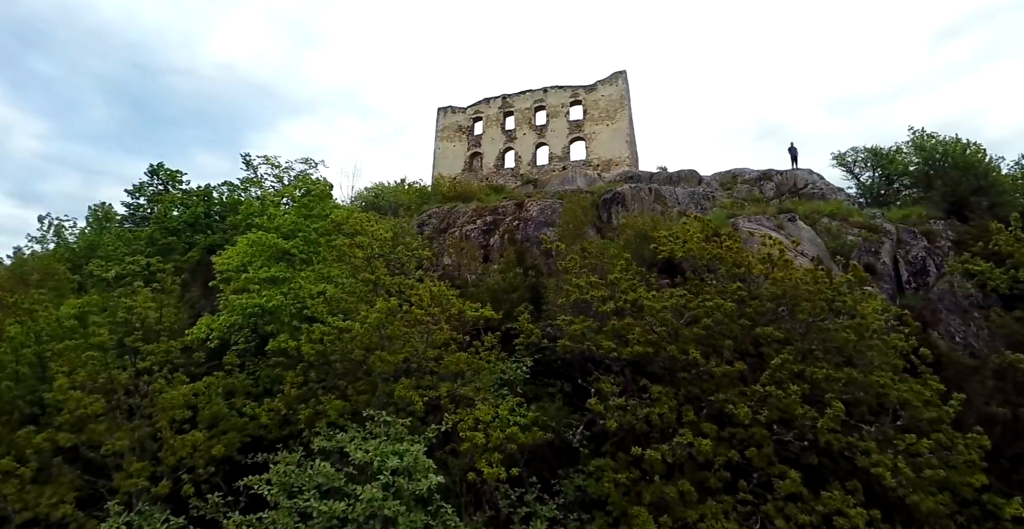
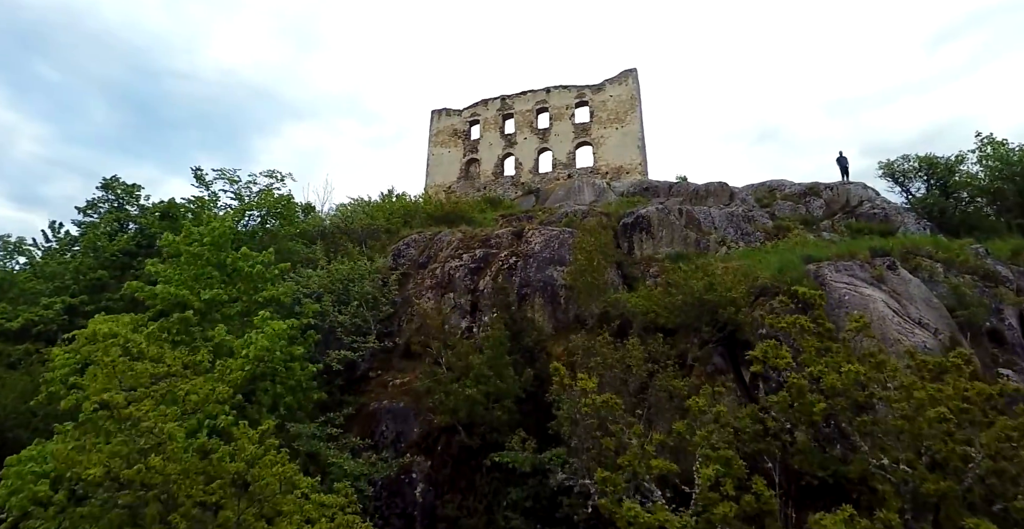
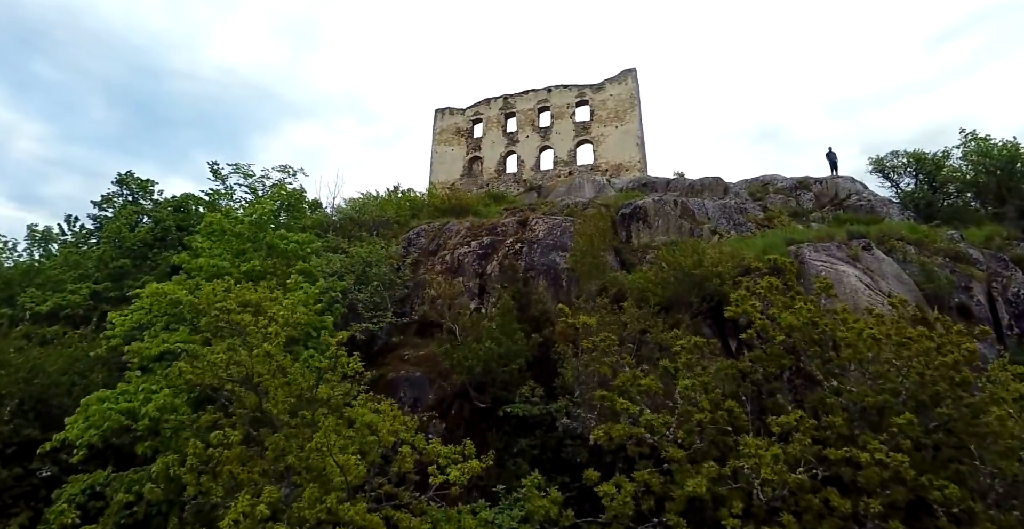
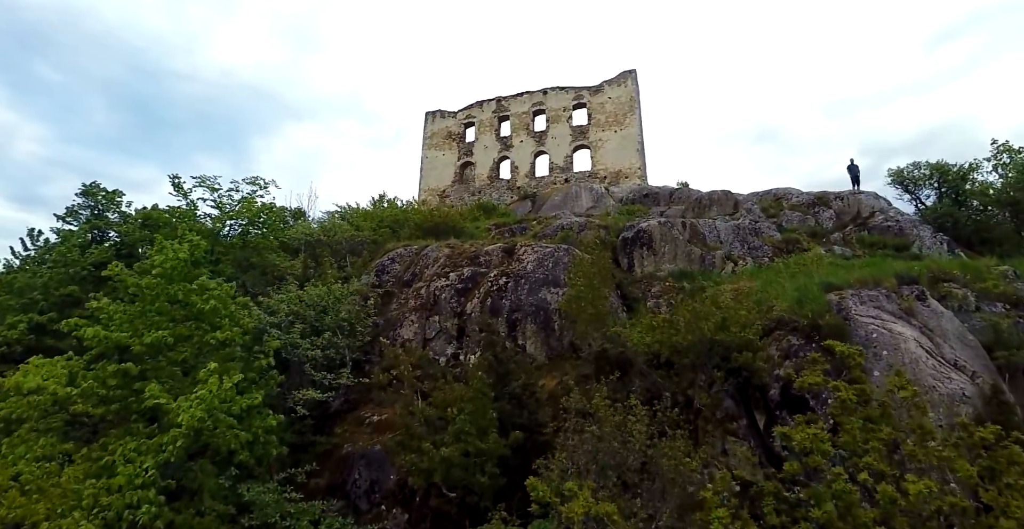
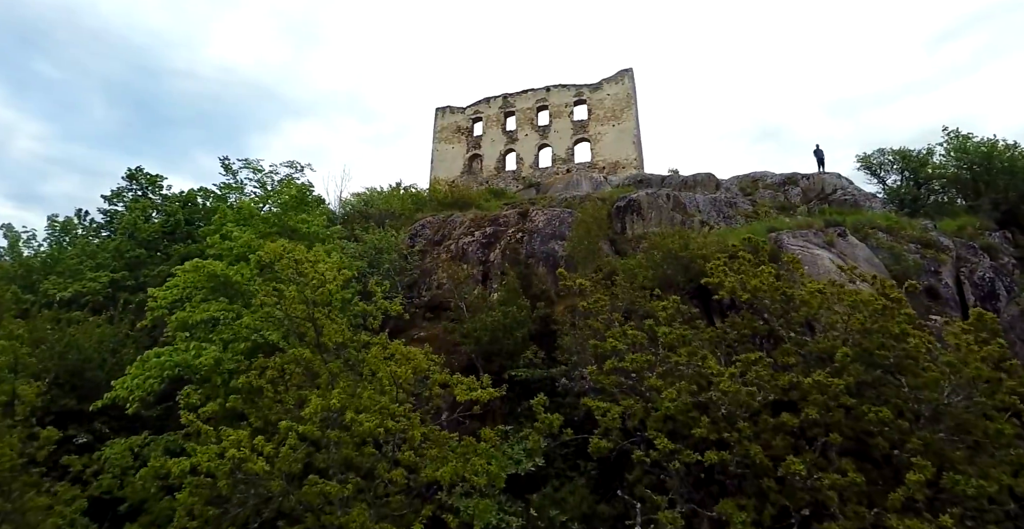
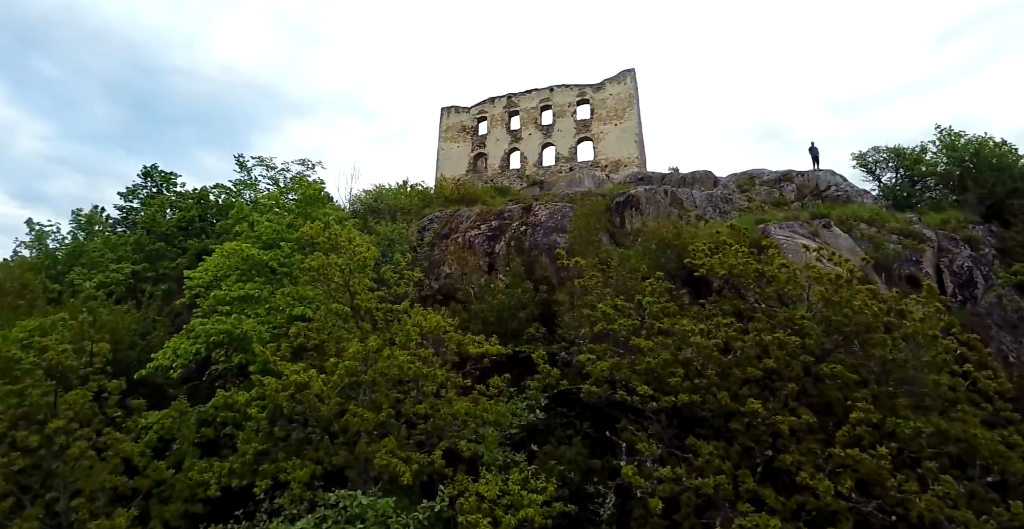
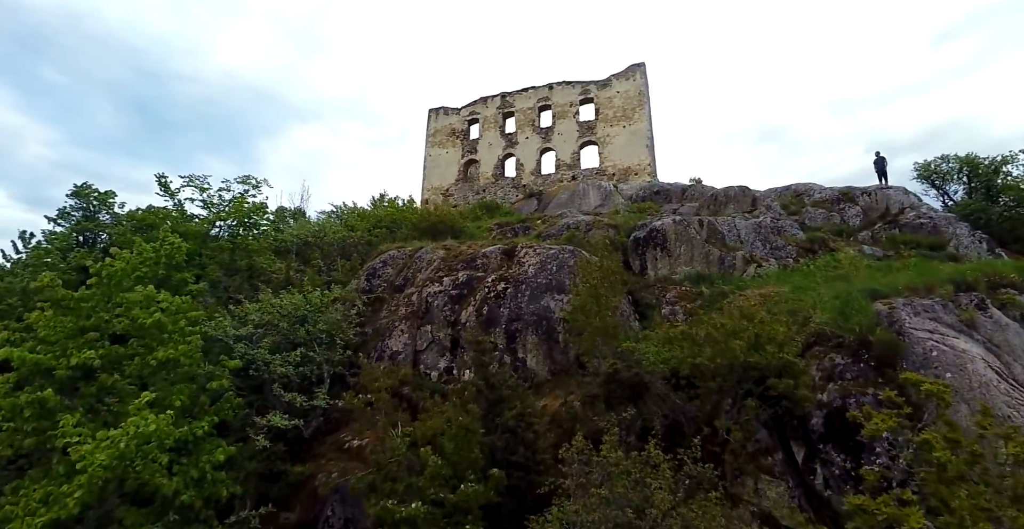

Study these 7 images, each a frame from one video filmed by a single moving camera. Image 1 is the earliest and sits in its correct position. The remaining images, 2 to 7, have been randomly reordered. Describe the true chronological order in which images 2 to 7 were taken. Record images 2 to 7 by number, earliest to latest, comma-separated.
6, 5, 3, 2, 4, 7
